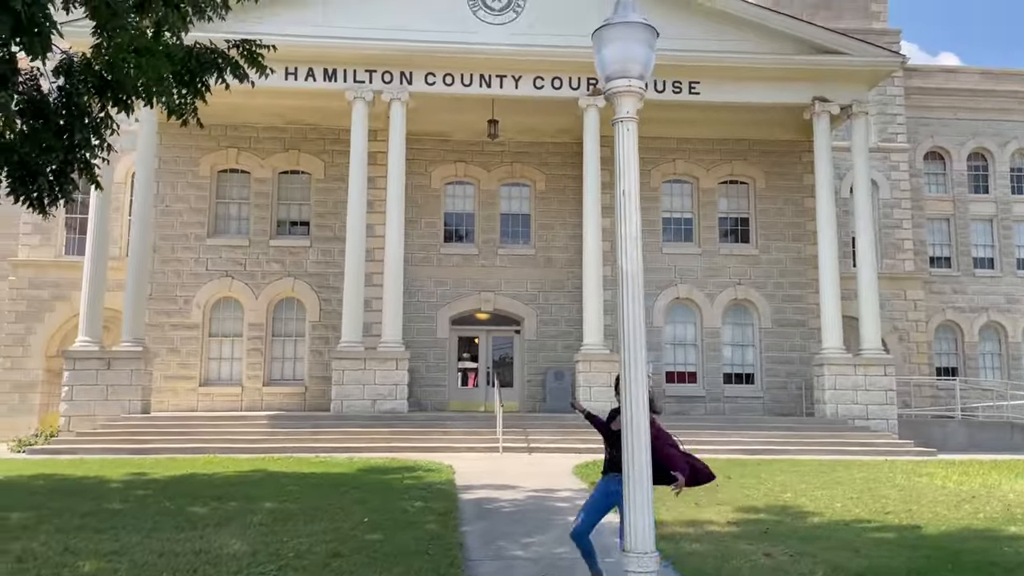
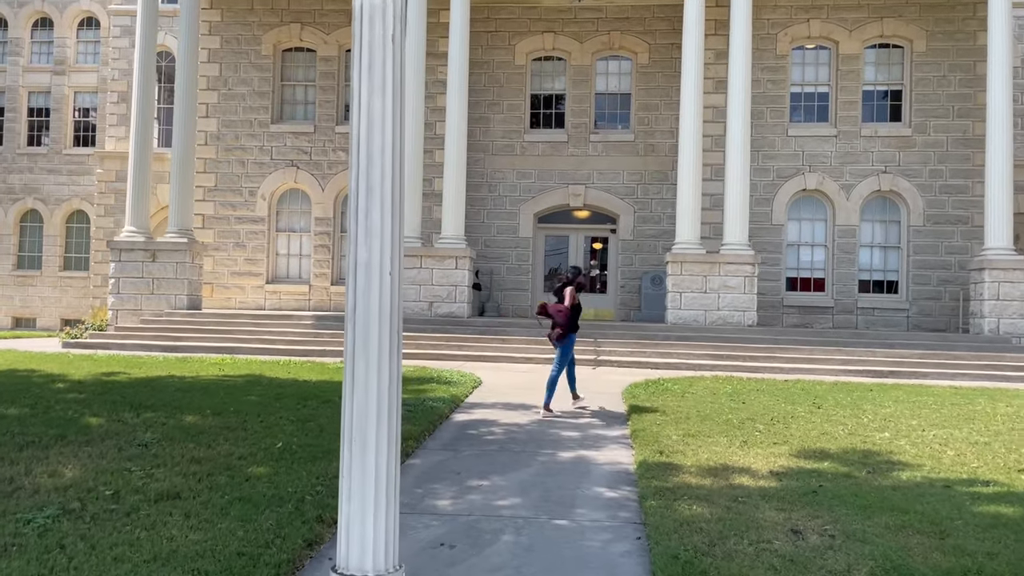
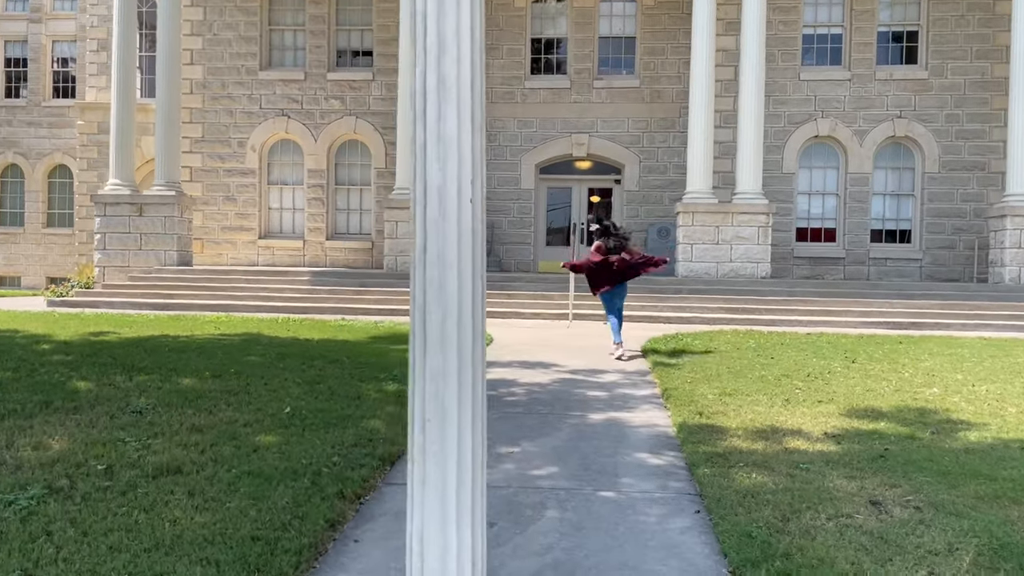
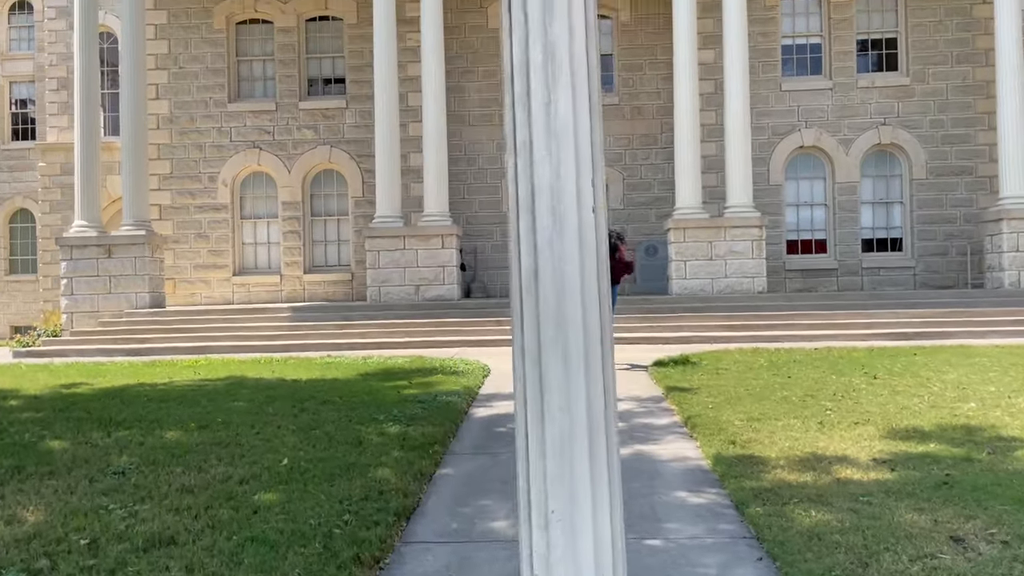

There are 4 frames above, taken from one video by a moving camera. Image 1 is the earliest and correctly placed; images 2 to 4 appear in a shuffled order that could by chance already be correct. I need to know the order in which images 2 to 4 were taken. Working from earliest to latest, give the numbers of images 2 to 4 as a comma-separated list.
2, 3, 4
